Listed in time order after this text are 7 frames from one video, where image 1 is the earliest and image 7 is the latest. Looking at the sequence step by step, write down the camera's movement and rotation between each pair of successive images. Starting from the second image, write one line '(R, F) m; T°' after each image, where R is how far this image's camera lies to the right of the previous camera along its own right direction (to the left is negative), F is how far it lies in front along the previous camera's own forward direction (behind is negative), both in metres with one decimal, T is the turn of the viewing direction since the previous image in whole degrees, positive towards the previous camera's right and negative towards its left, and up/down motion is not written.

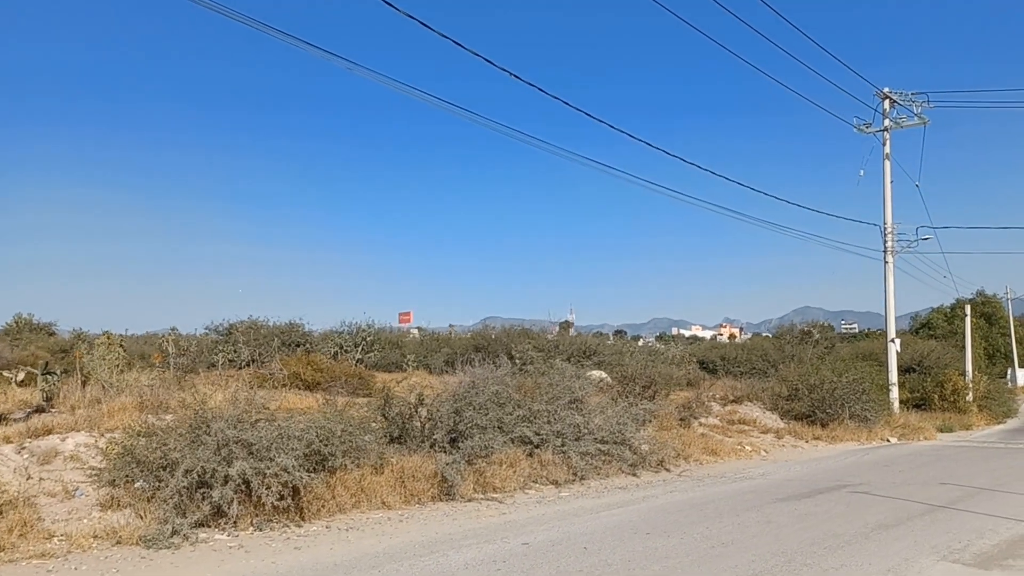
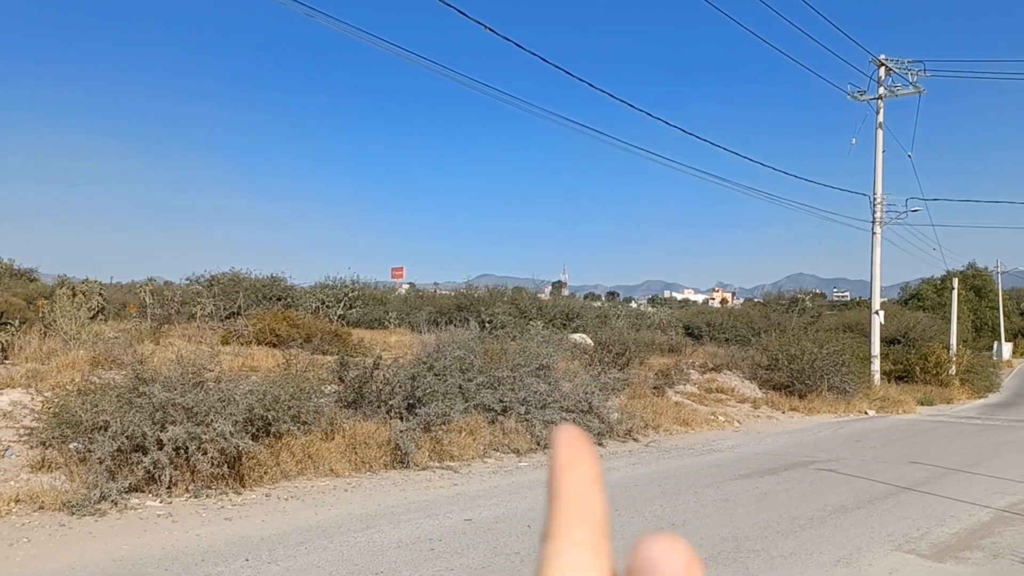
(+0.4, +0.4) m; 0°
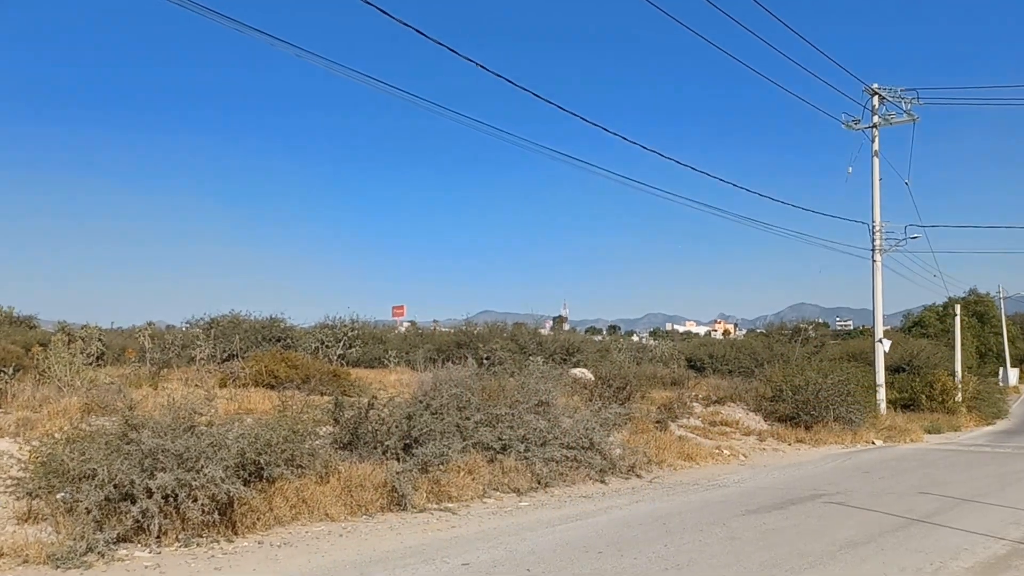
(+0.1, +0.1) m; 0°
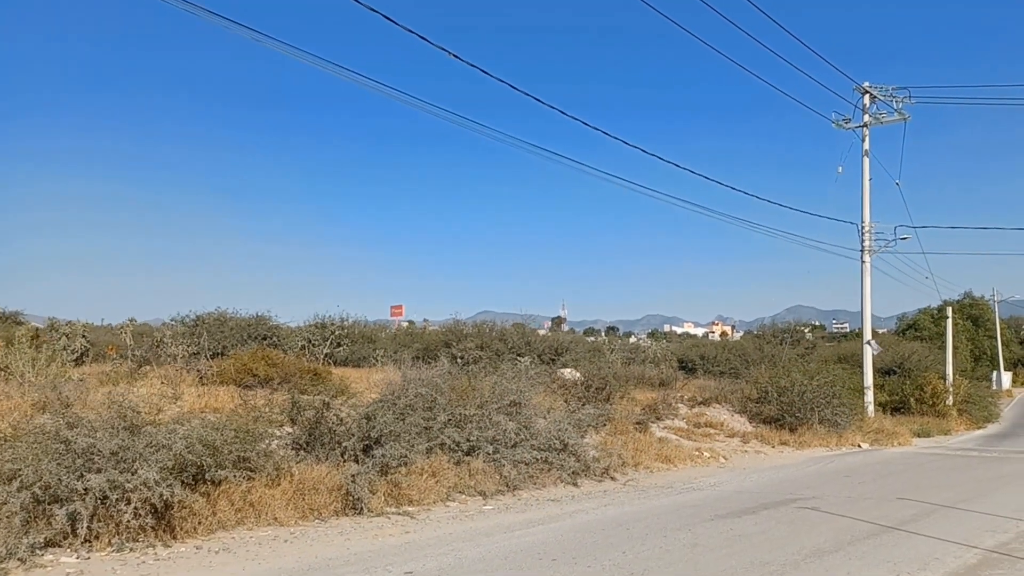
(+0.4, +0.3) m; 0°
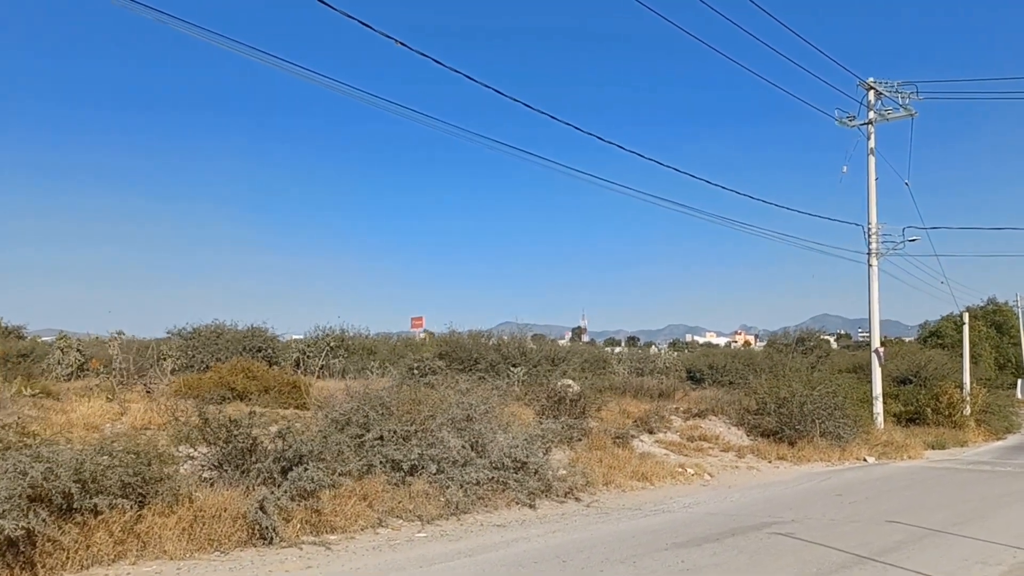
(+1.0, +0.9) m; -2°
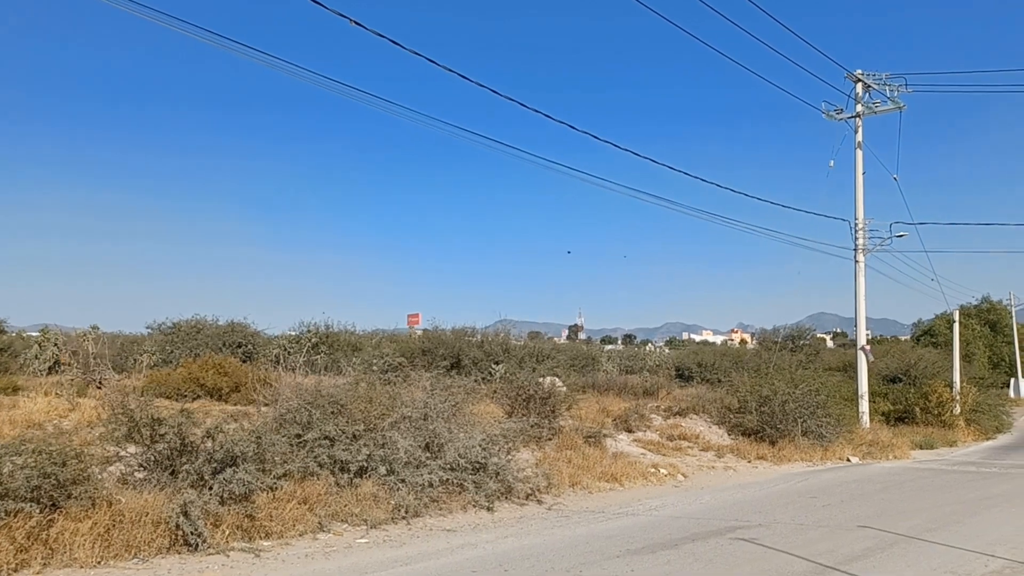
(+0.5, +0.5) m; 0°
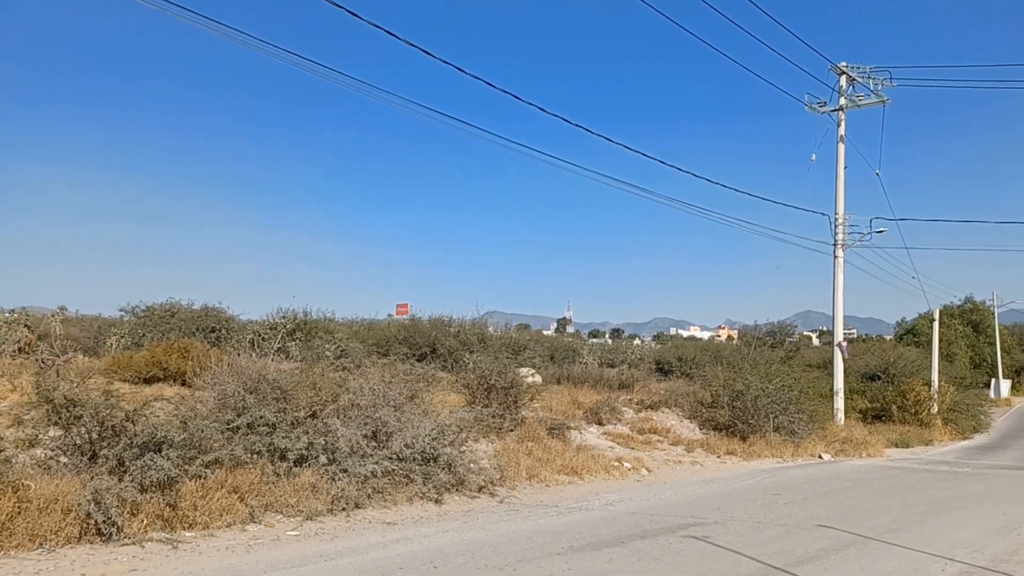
(+0.5, +0.4) m; +1°
